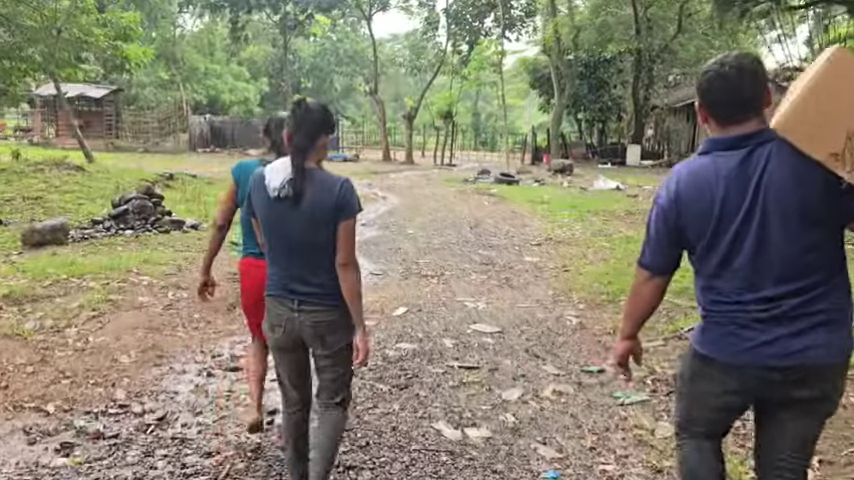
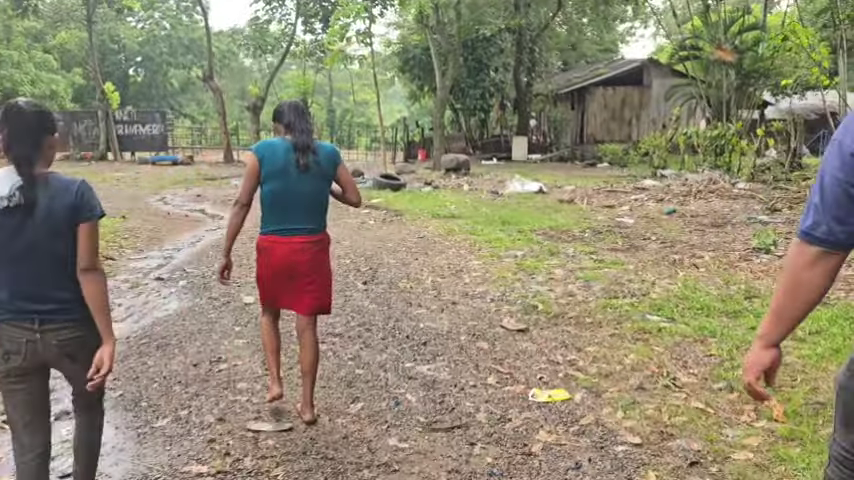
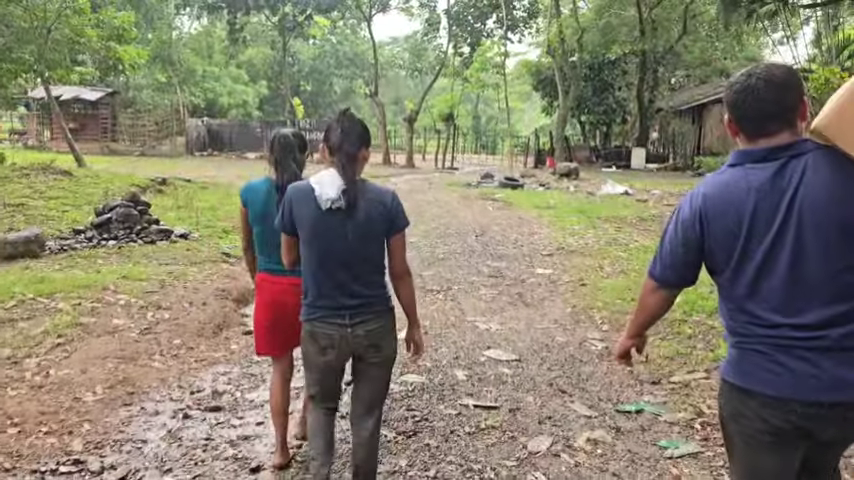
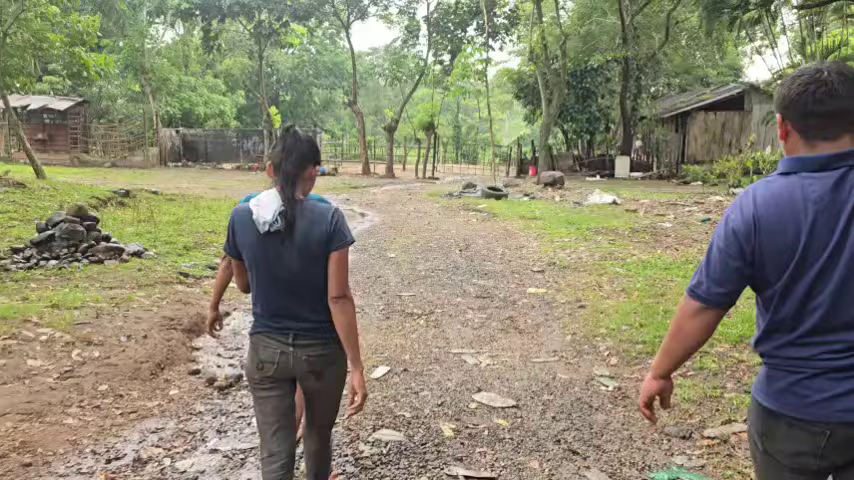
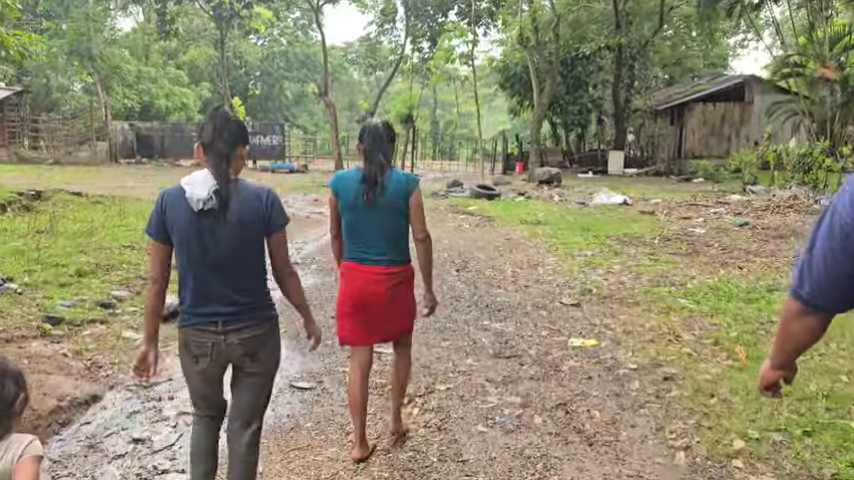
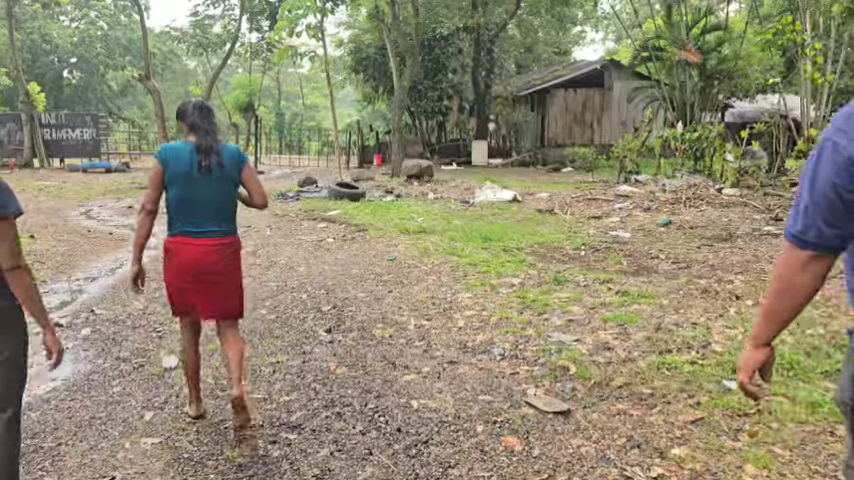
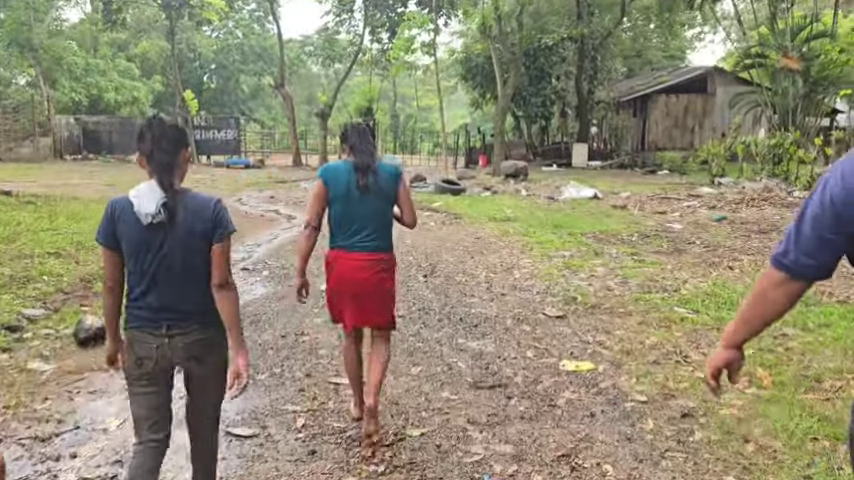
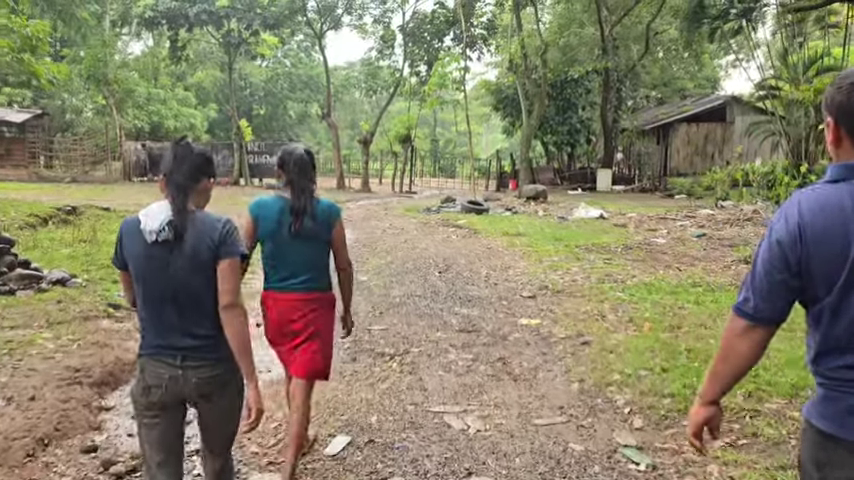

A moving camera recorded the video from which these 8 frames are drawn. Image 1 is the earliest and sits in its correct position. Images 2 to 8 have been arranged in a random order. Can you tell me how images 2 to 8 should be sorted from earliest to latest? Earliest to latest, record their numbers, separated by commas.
3, 4, 8, 5, 7, 2, 6
